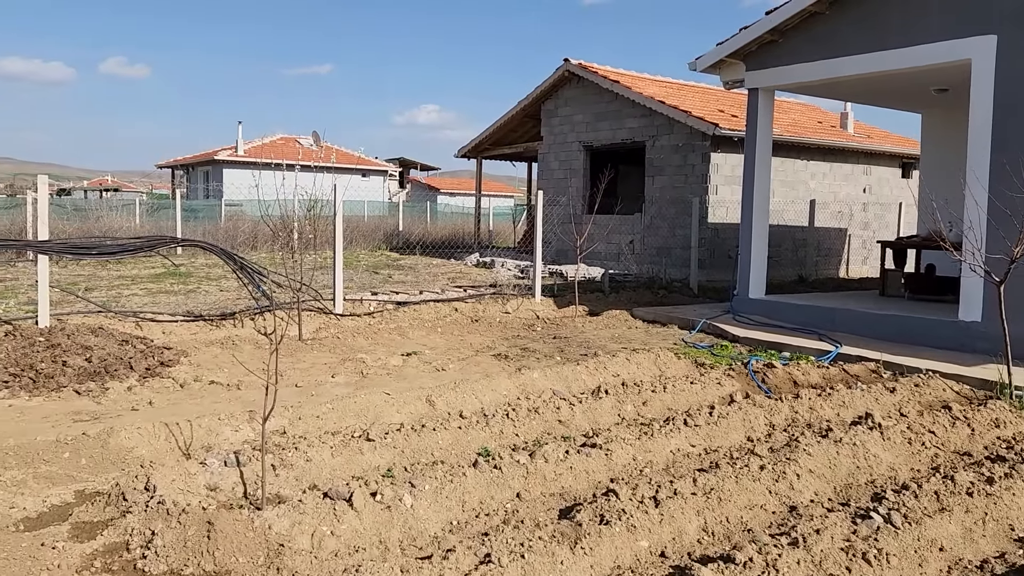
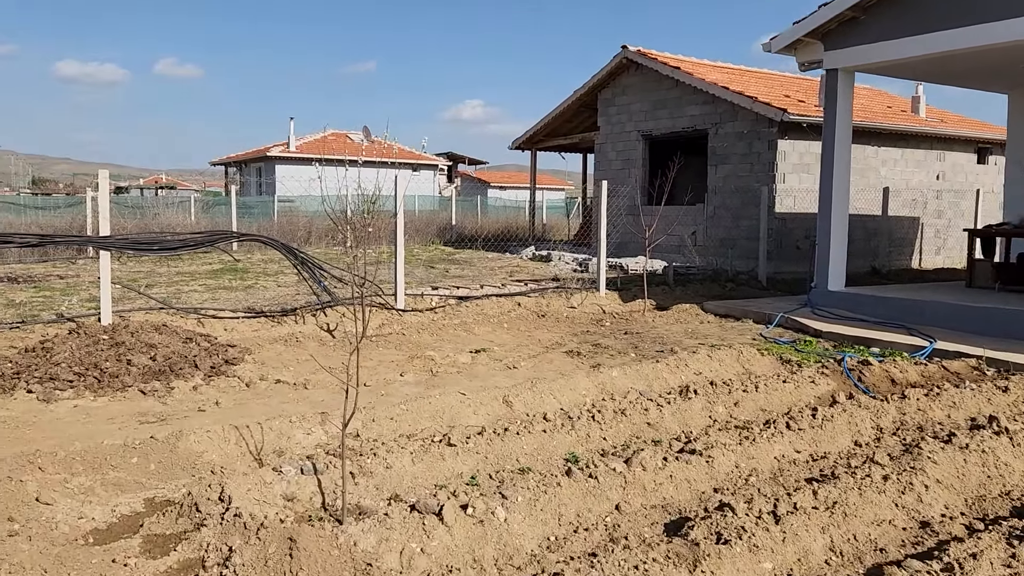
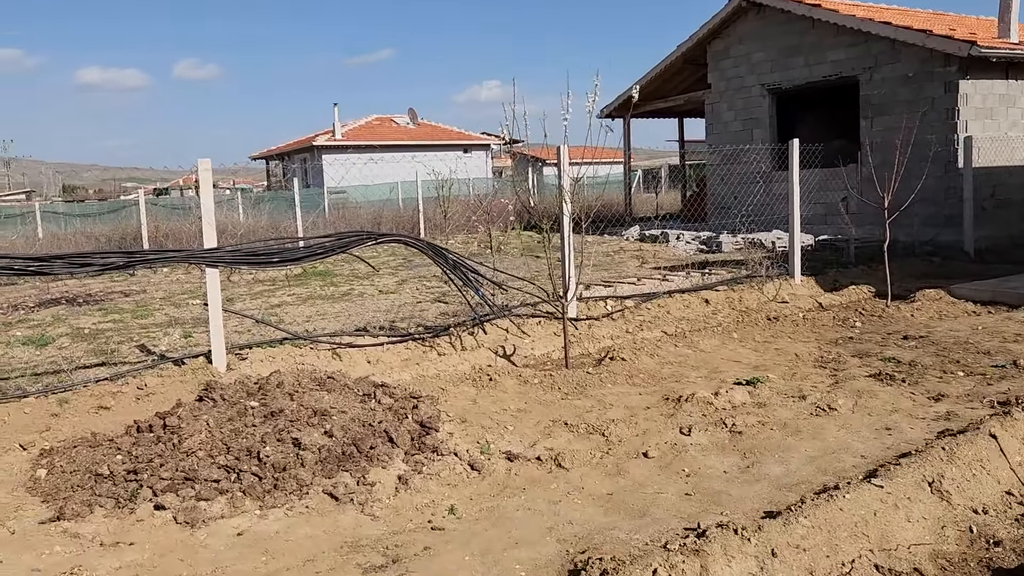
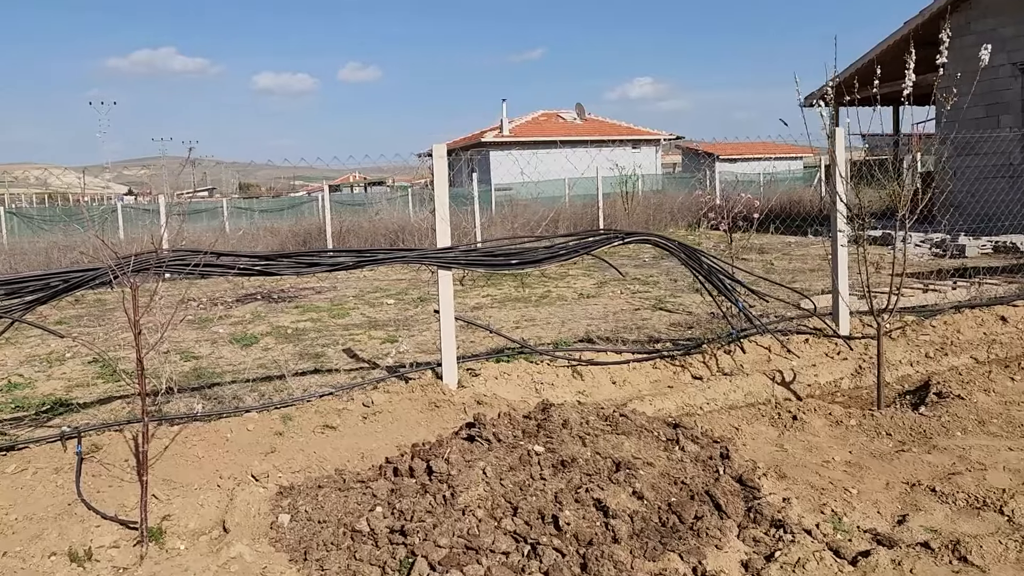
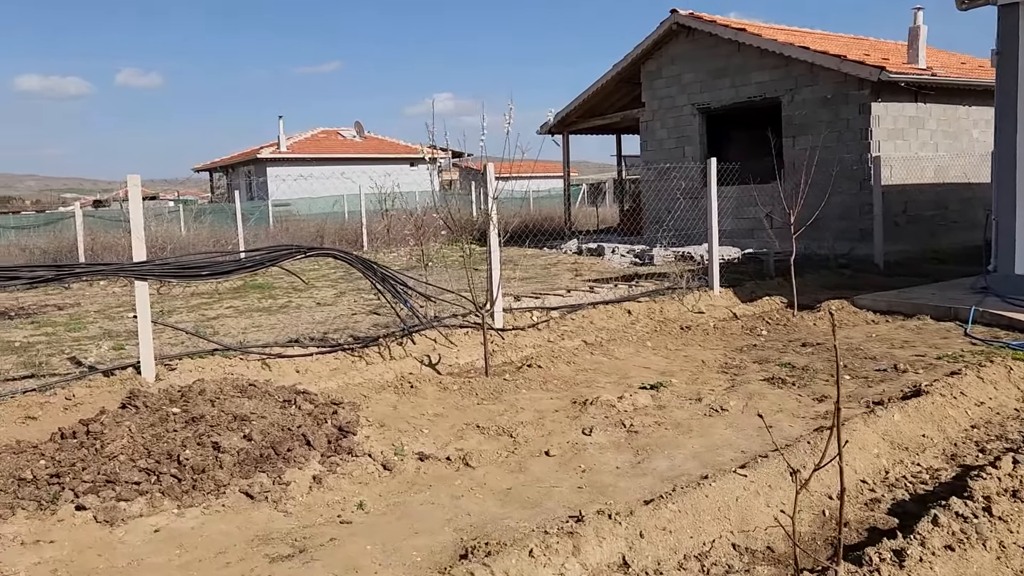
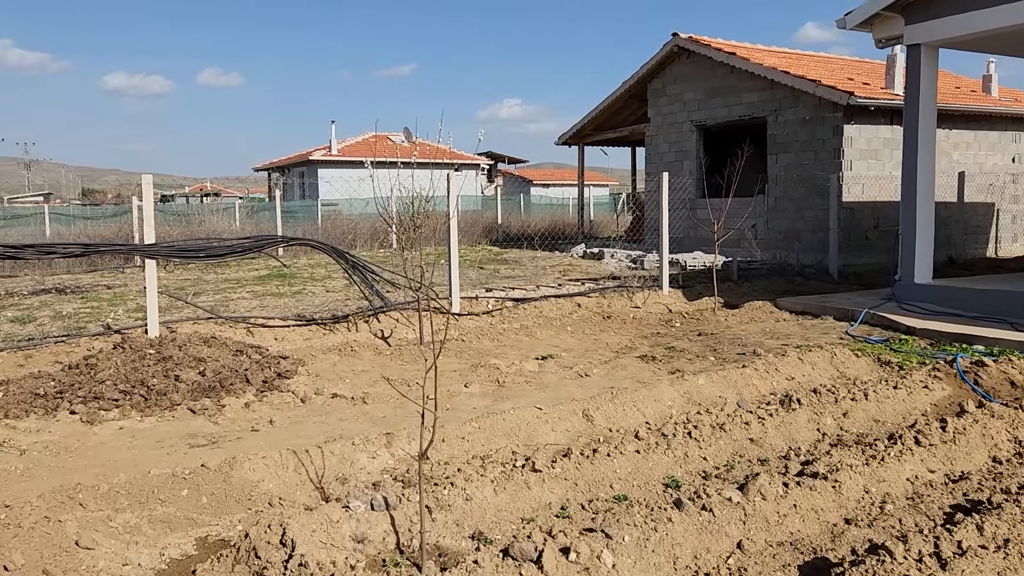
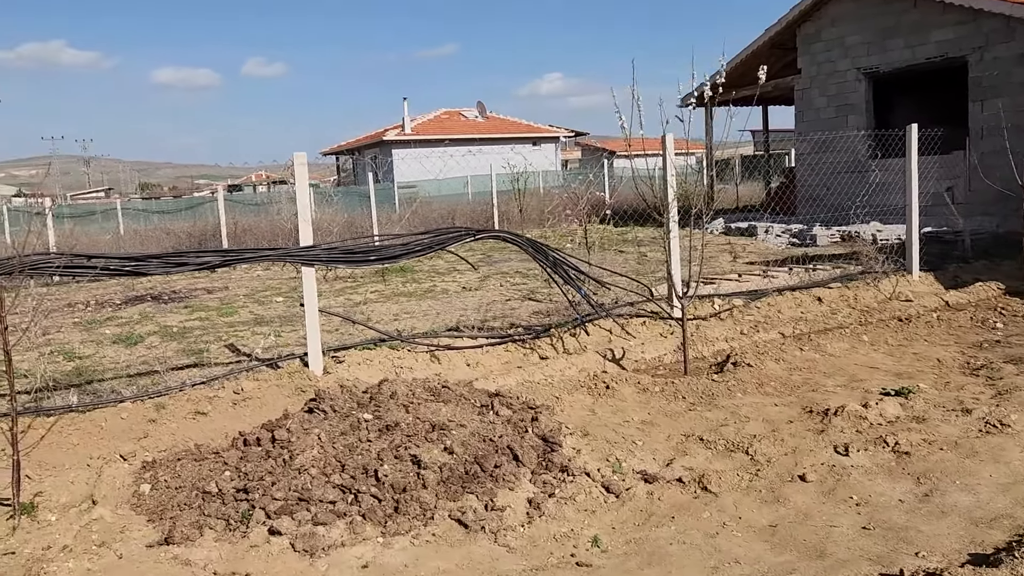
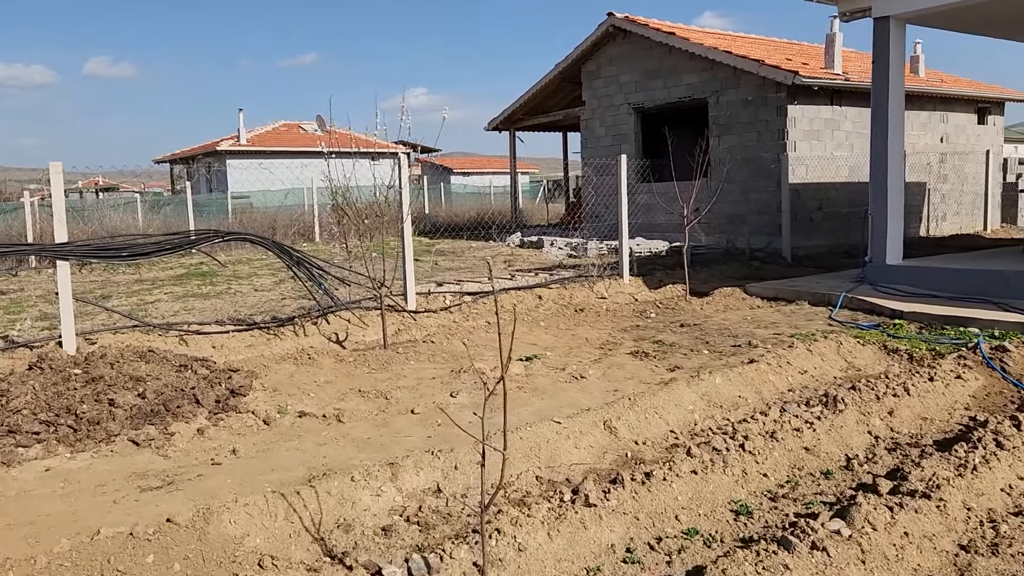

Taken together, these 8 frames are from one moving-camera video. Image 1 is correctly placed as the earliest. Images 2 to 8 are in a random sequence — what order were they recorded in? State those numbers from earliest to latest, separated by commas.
2, 6, 8, 5, 3, 7, 4
